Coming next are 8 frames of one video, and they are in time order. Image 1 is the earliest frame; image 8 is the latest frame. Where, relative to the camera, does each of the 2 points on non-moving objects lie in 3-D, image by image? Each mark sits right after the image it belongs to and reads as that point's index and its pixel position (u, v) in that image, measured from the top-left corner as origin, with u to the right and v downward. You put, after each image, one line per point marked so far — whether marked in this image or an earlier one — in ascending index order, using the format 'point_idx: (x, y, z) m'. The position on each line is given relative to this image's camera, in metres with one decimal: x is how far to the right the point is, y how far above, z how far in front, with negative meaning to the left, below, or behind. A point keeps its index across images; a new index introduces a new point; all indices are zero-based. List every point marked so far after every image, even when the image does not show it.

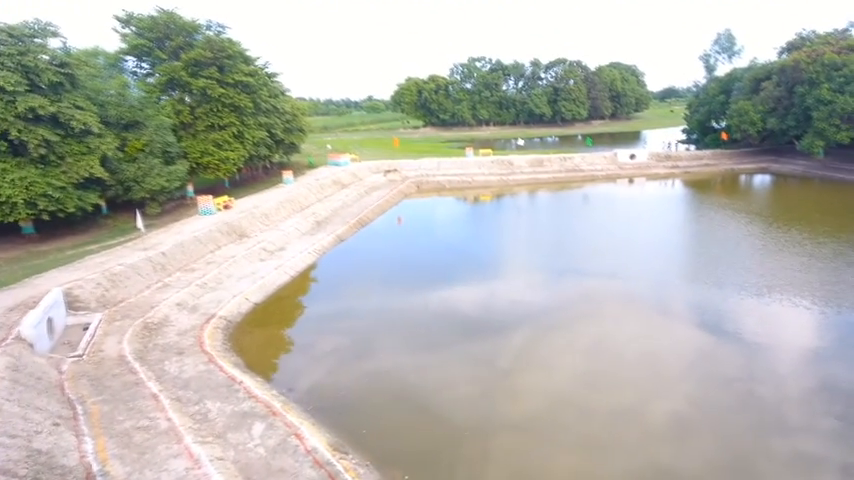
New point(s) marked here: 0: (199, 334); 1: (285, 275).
0: (-5.1, -2.1, +11.9) m
1: (-4.3, -1.1, +16.3) m
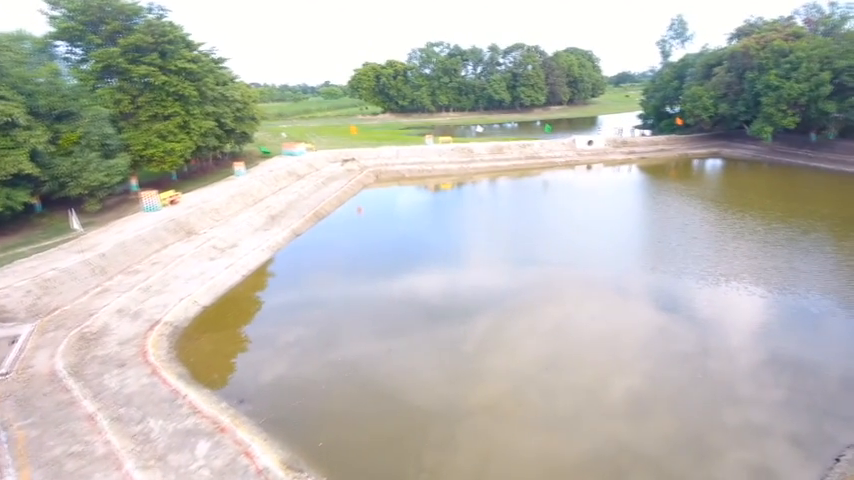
0: (-5.9, -2.1, +11.1) m
1: (-5.4, -1.0, +15.6) m
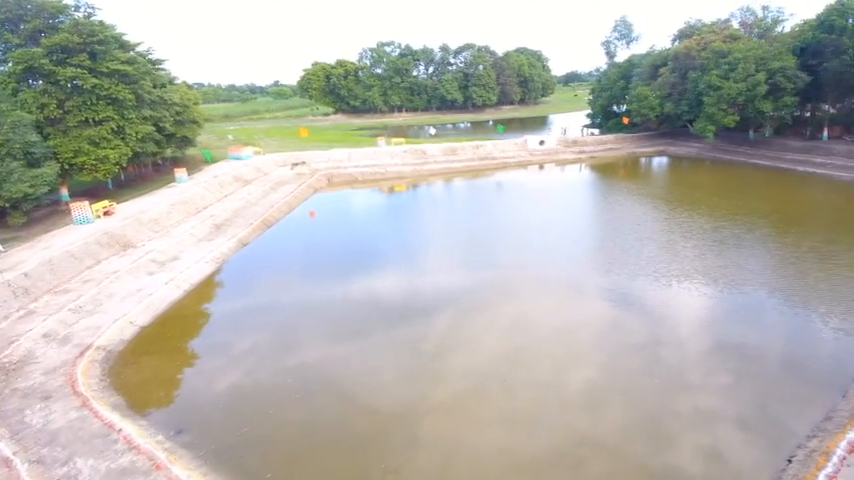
0: (-6.8, -2.5, +10.2) m
1: (-6.7, -1.4, +14.7) m
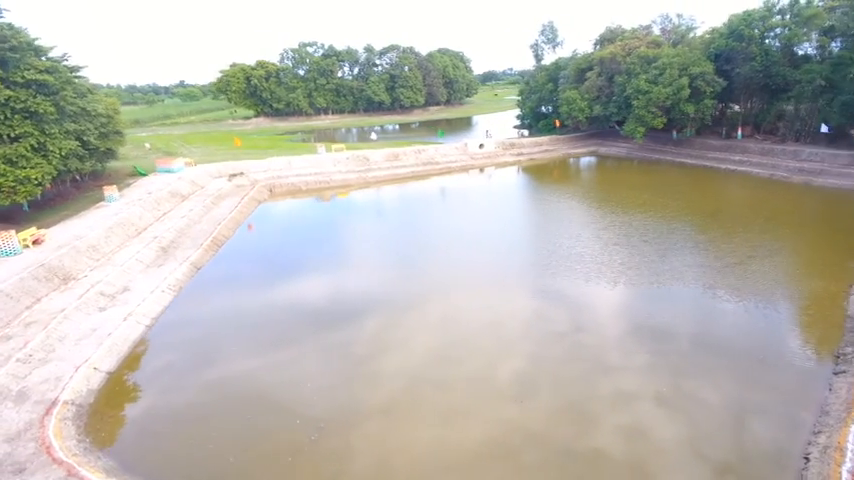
0: (-6.5, -3.3, +9.0) m
1: (-7.2, -2.1, +13.4) m
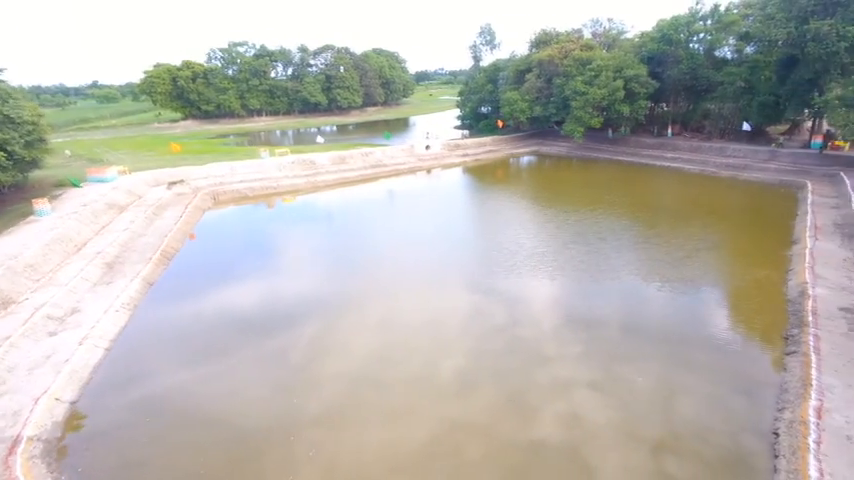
0: (-6.5, -3.6, +8.3) m
1: (-7.7, -2.5, +12.6) m
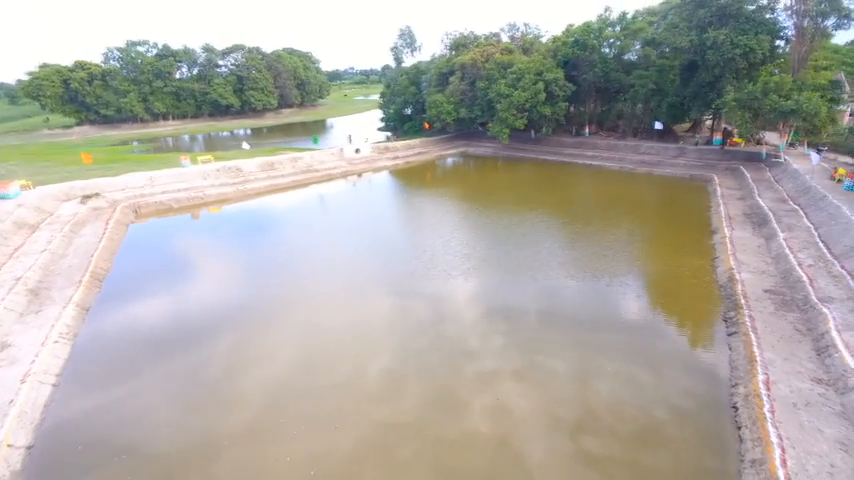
0: (-6.4, -4.1, +7.4) m
1: (-8.3, -3.1, +11.5) m
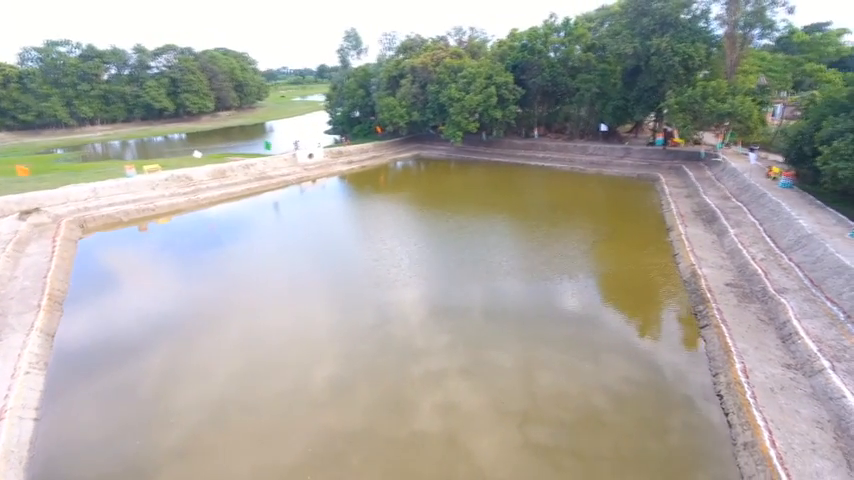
0: (-5.8, -4.6, +6.9) m
1: (-8.2, -3.6, +10.7) m
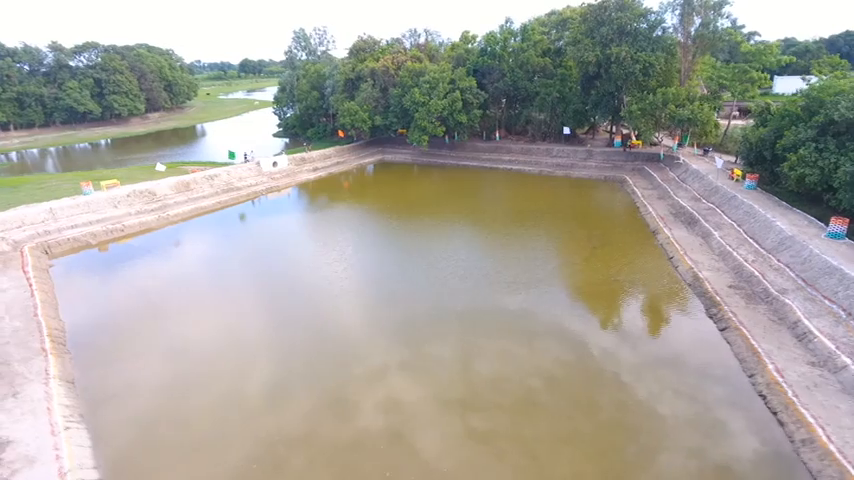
0: (-3.6, -5.4, +6.6) m
1: (-6.6, -4.6, +10.0) m
